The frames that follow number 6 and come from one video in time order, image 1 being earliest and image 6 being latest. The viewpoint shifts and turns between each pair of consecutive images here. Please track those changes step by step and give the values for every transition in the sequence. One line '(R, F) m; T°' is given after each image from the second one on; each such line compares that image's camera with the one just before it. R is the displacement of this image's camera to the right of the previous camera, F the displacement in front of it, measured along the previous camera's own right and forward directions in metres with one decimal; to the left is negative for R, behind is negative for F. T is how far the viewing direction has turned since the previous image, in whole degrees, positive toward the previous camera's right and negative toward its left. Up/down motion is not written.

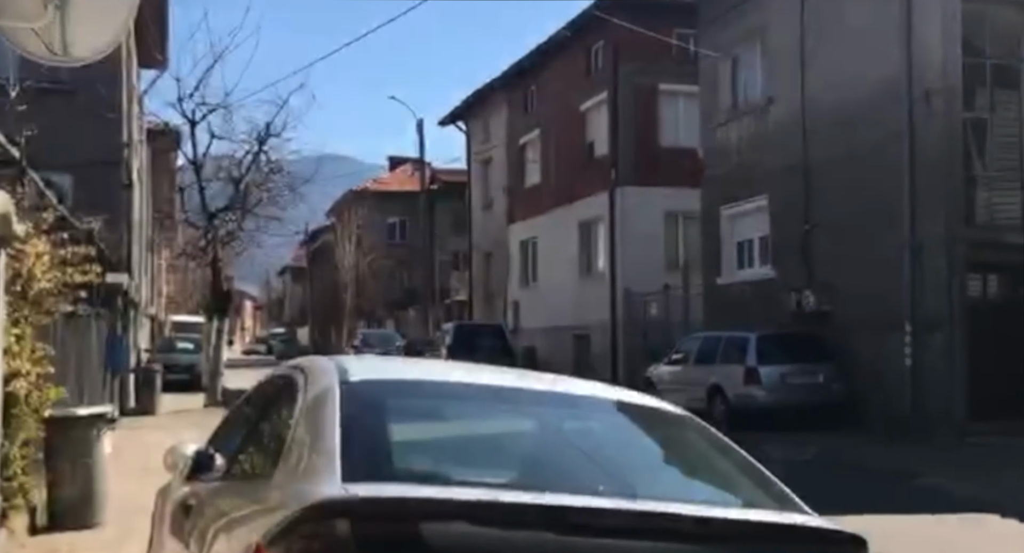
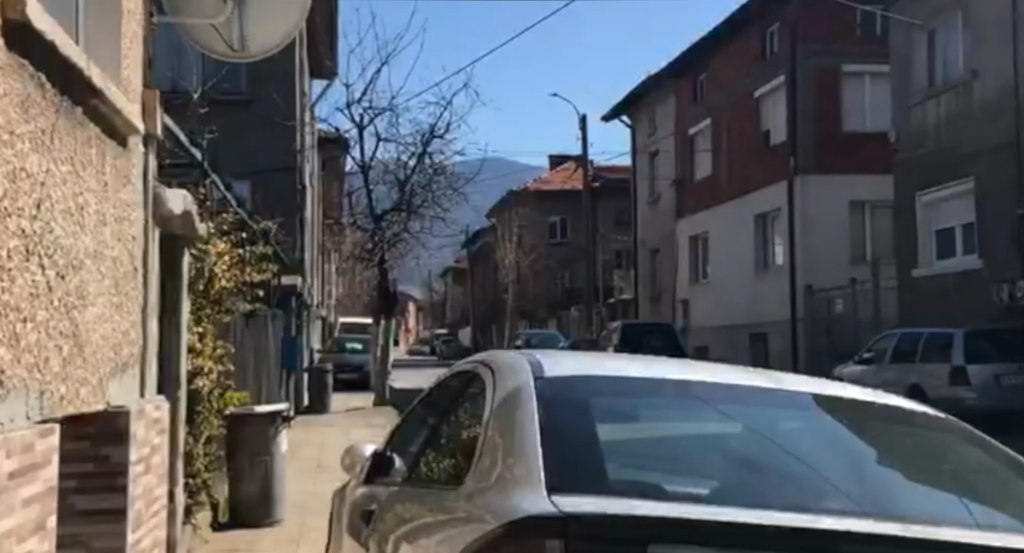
(-0.3, +0.6) m; -7°
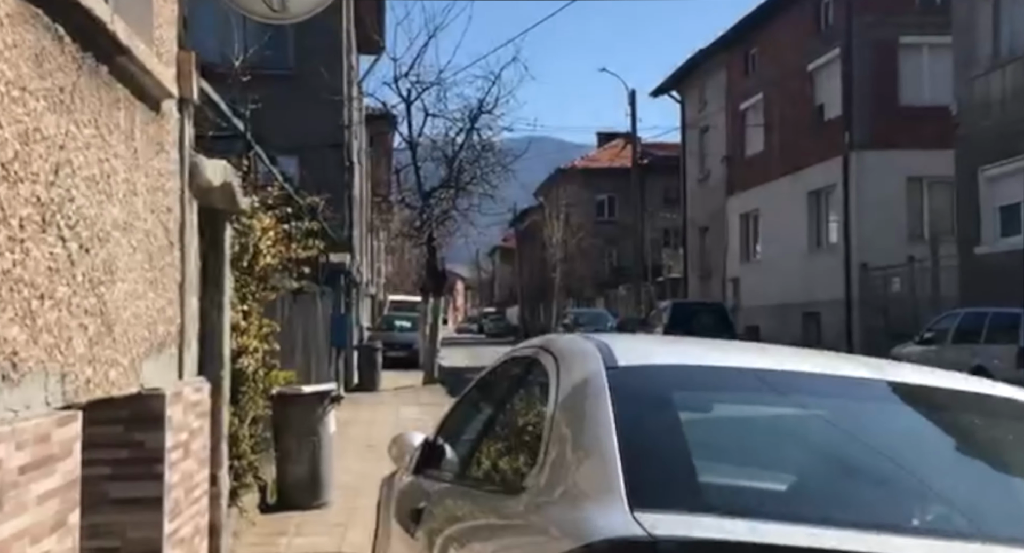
(-0.1, +0.4) m; -2°
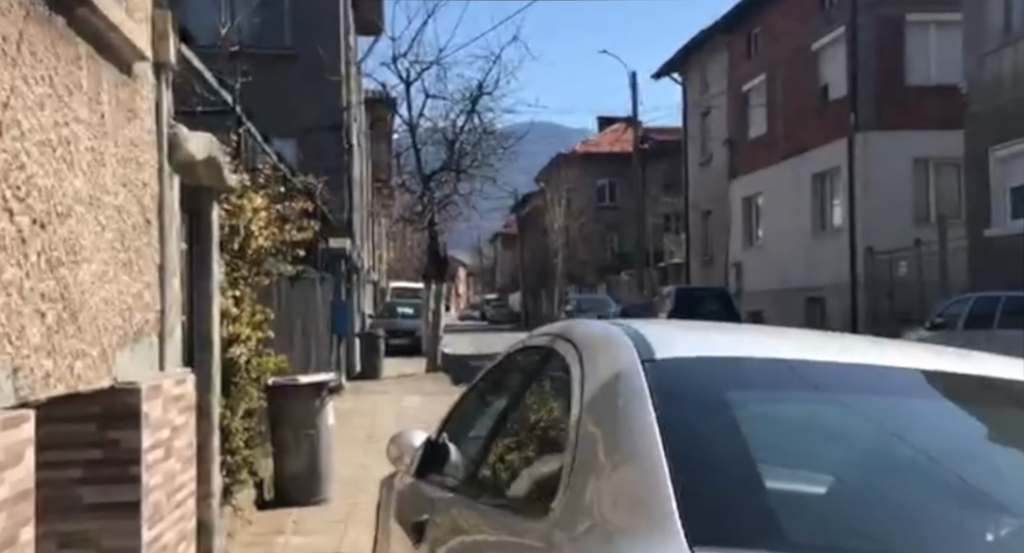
(0.0, +0.5) m; 0°
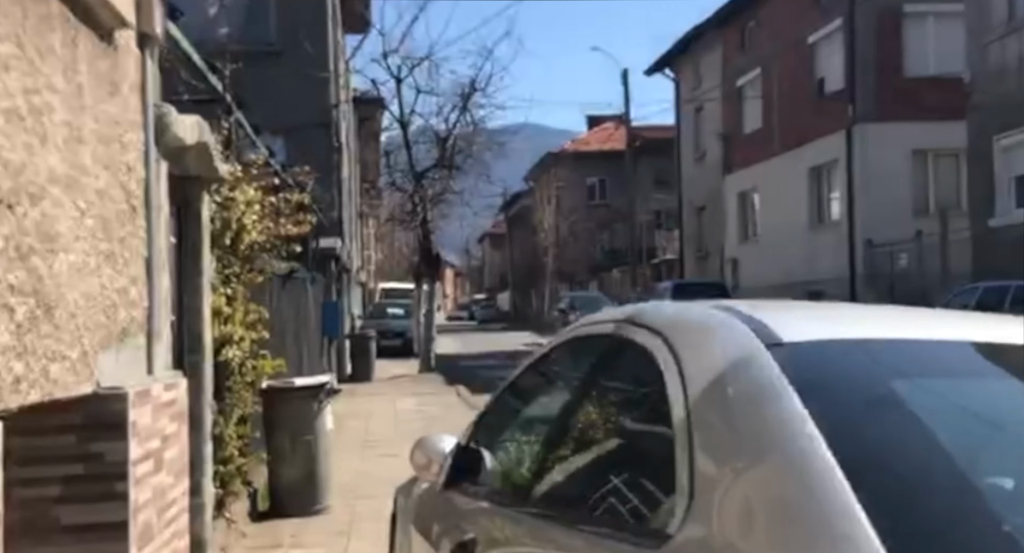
(-0.1, +0.5) m; +1°
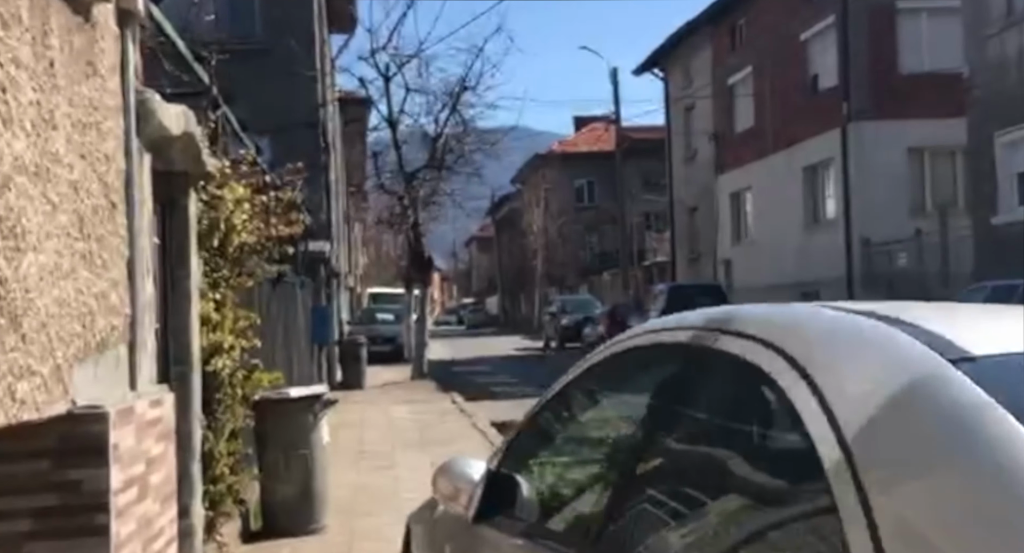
(-0.1, +0.5) m; +1°
